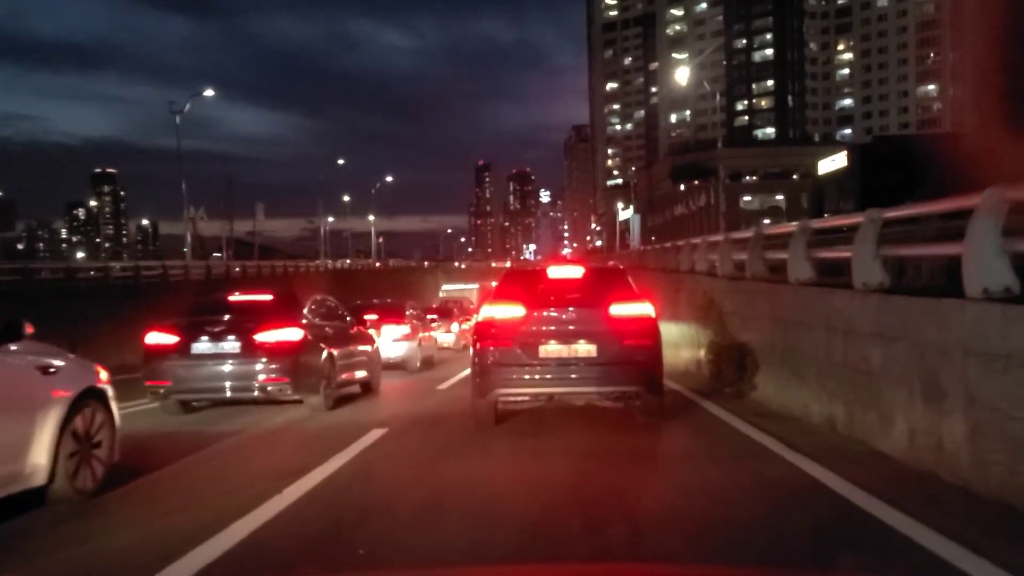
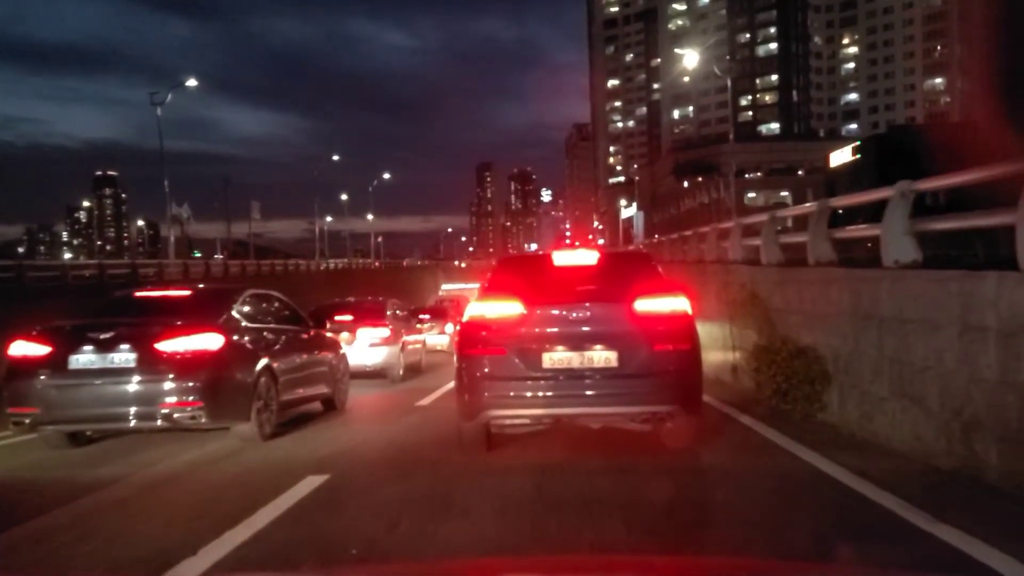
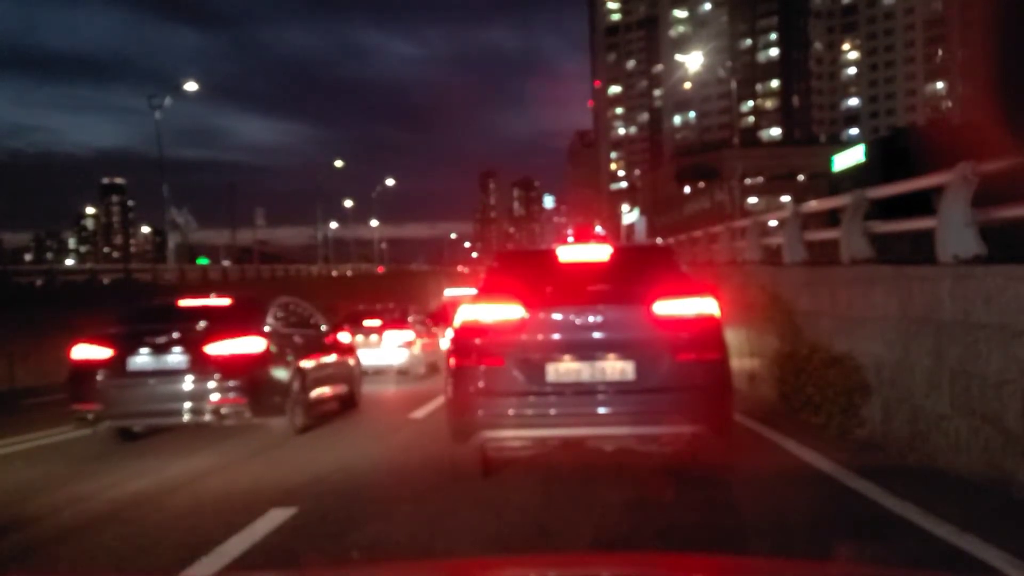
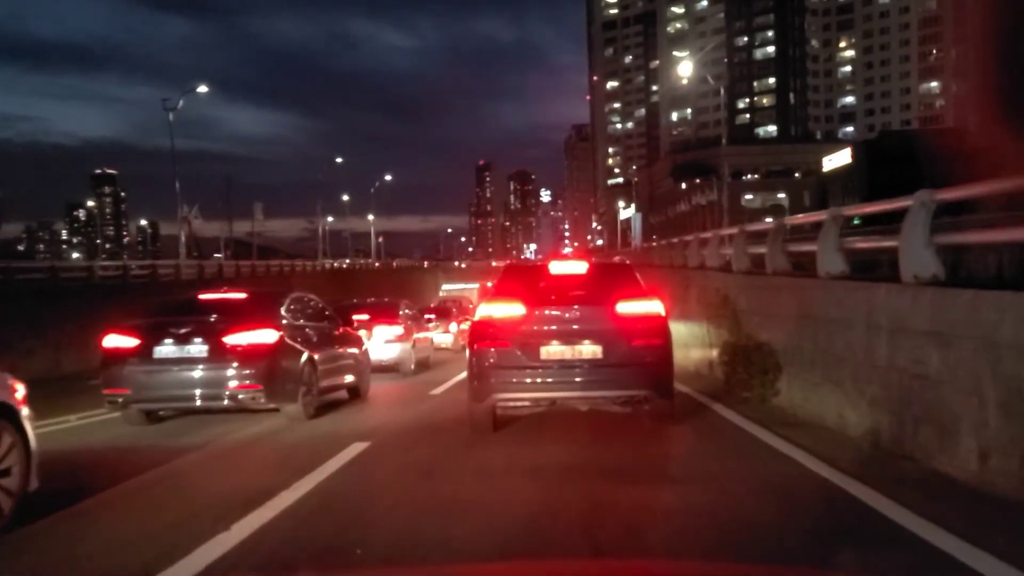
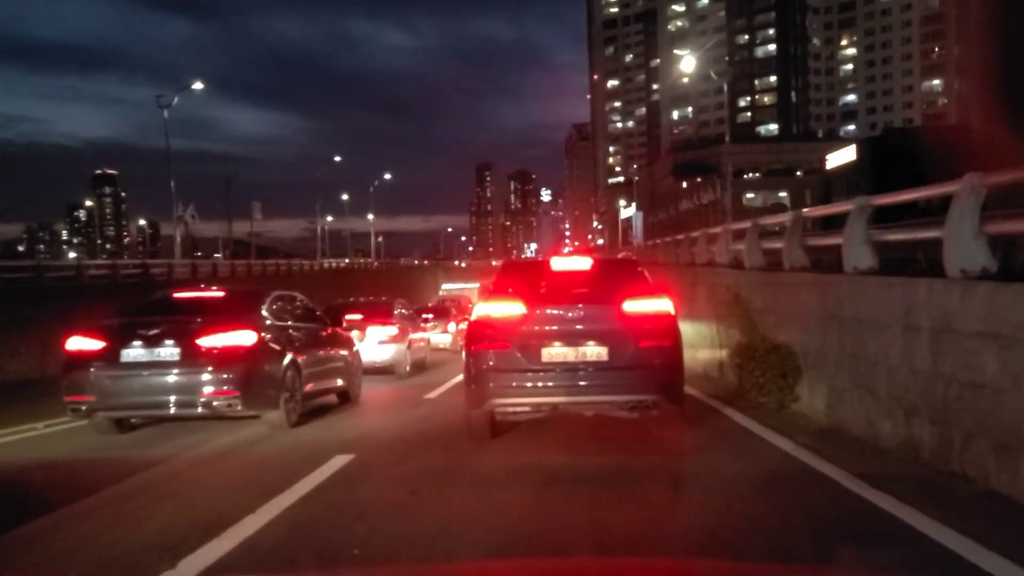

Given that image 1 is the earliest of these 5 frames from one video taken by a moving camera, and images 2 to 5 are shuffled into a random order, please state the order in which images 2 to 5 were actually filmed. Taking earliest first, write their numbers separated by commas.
4, 5, 2, 3
